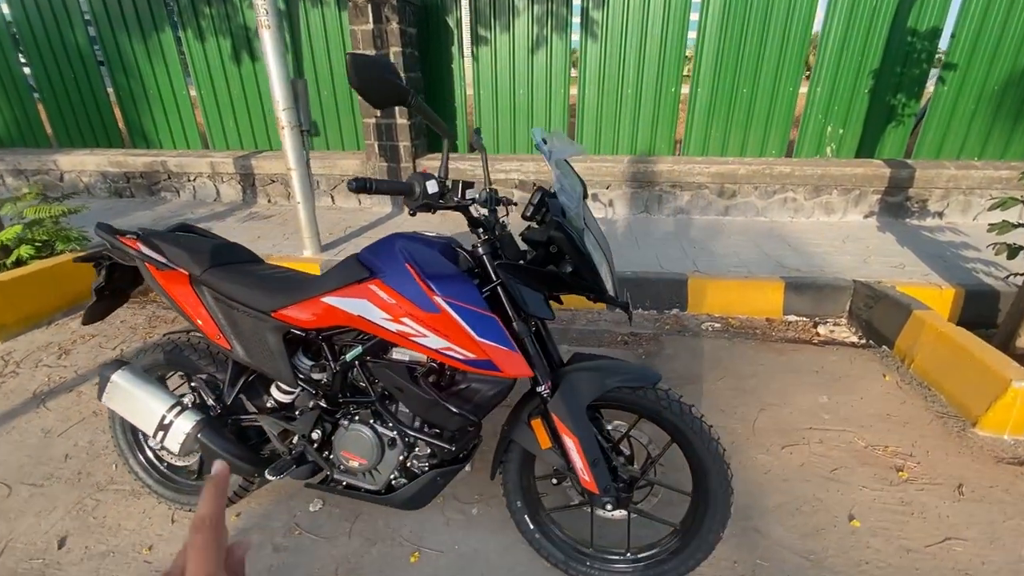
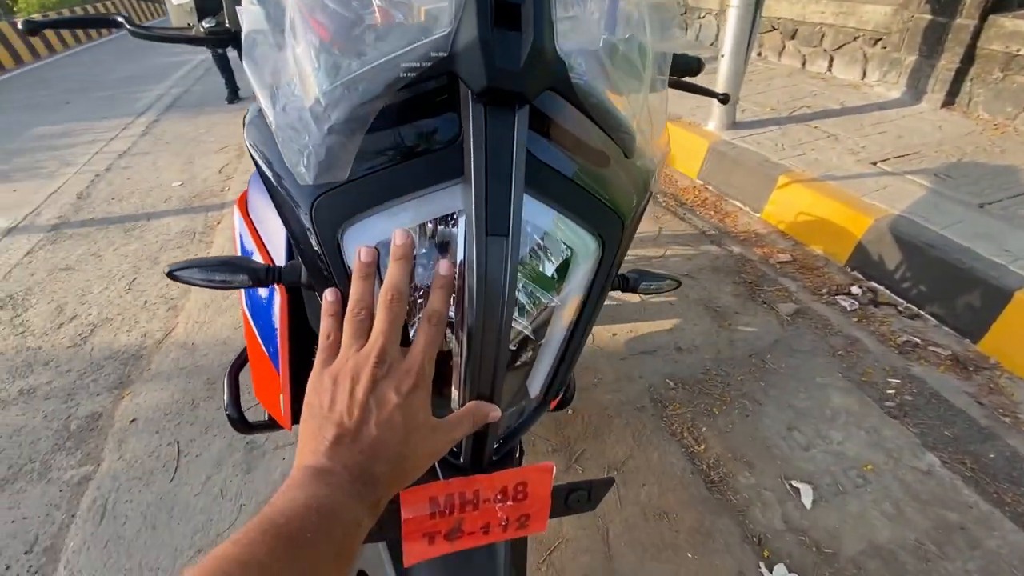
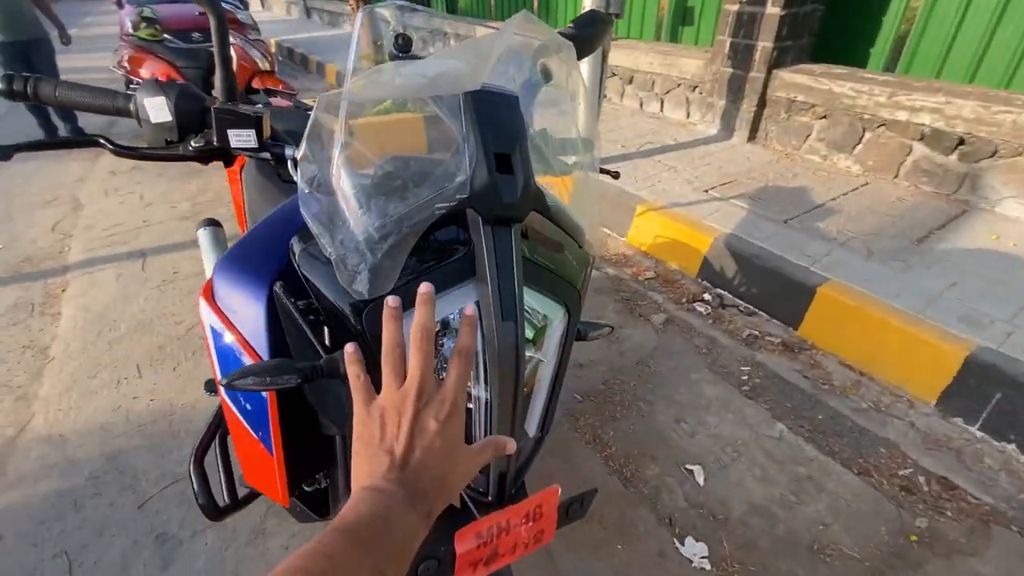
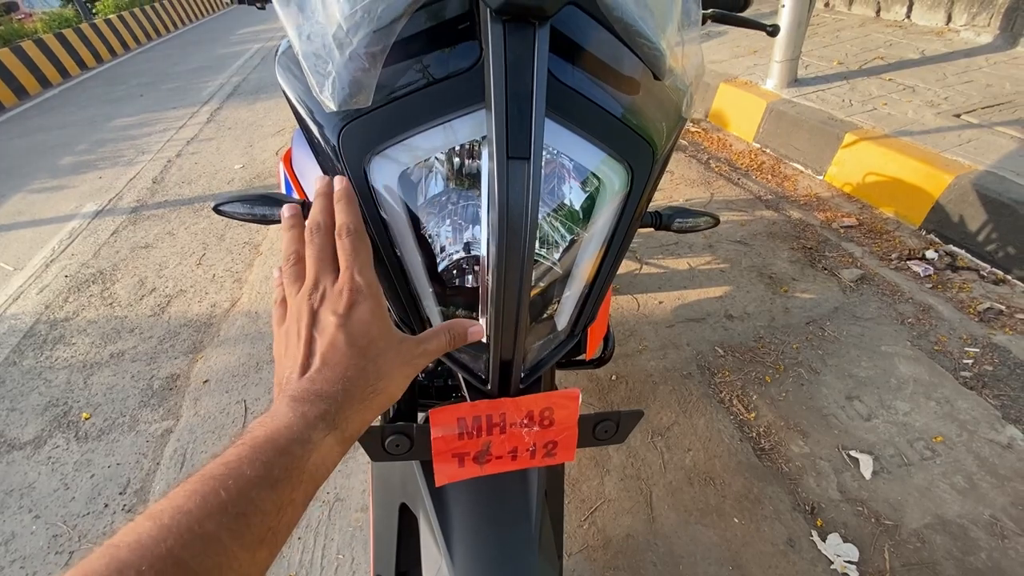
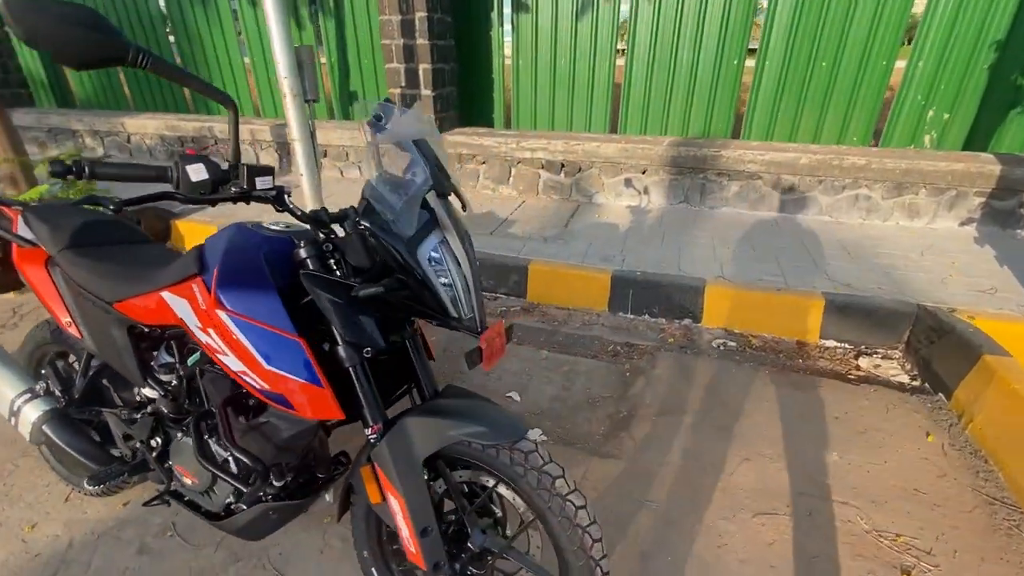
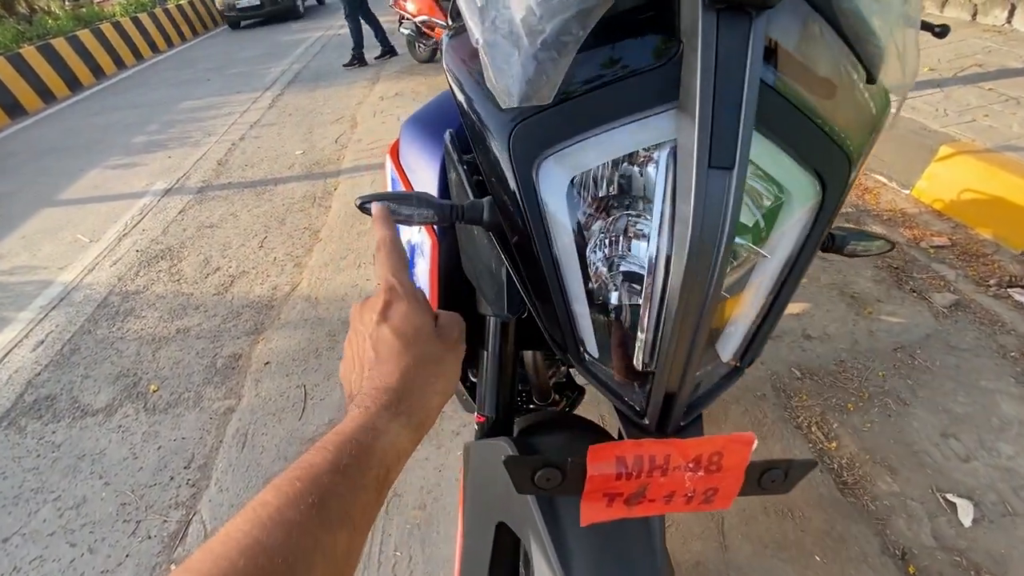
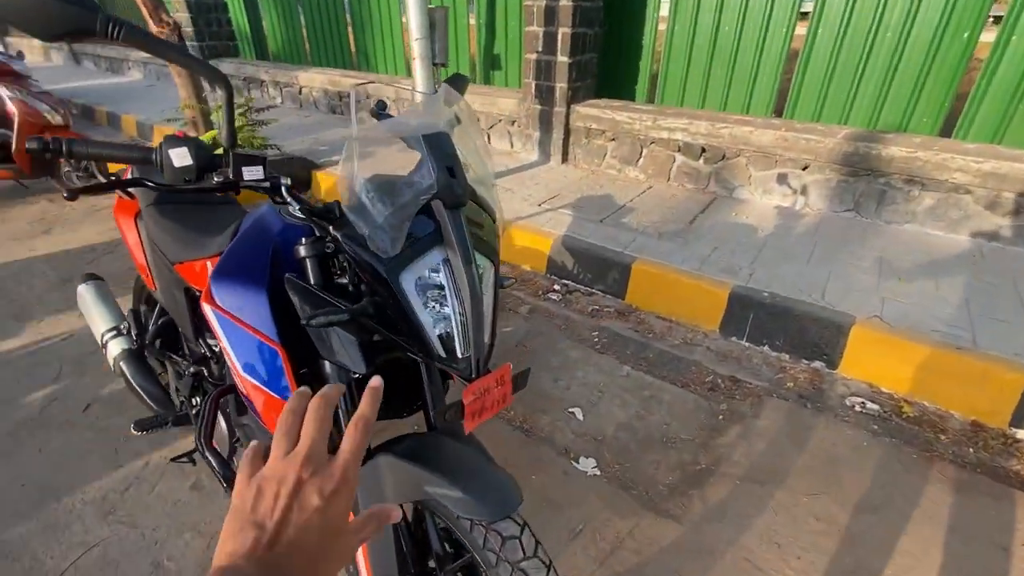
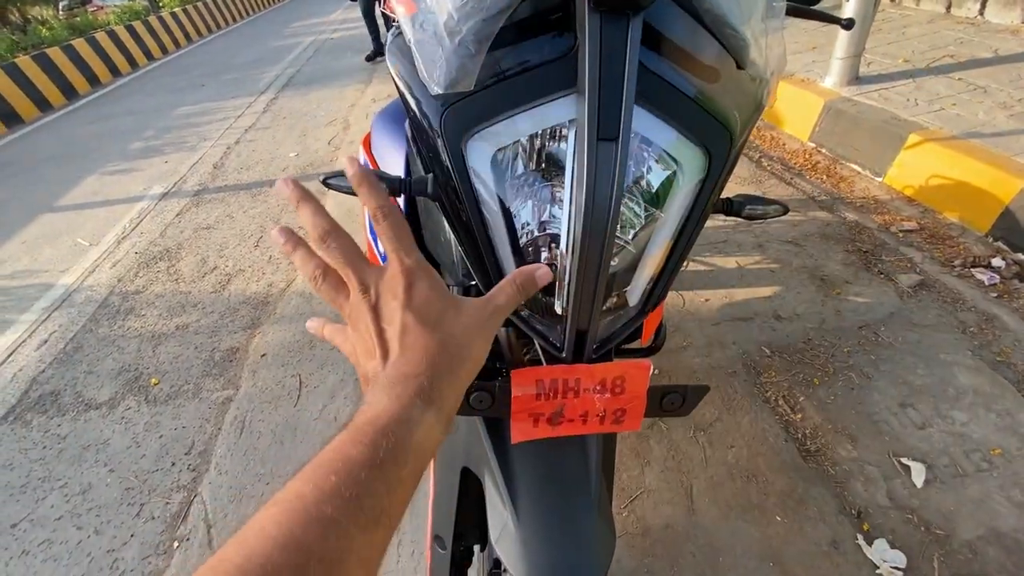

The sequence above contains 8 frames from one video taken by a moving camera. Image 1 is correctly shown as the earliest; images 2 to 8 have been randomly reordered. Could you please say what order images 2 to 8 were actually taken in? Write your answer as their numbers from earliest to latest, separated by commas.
5, 7, 3, 2, 4, 8, 6
